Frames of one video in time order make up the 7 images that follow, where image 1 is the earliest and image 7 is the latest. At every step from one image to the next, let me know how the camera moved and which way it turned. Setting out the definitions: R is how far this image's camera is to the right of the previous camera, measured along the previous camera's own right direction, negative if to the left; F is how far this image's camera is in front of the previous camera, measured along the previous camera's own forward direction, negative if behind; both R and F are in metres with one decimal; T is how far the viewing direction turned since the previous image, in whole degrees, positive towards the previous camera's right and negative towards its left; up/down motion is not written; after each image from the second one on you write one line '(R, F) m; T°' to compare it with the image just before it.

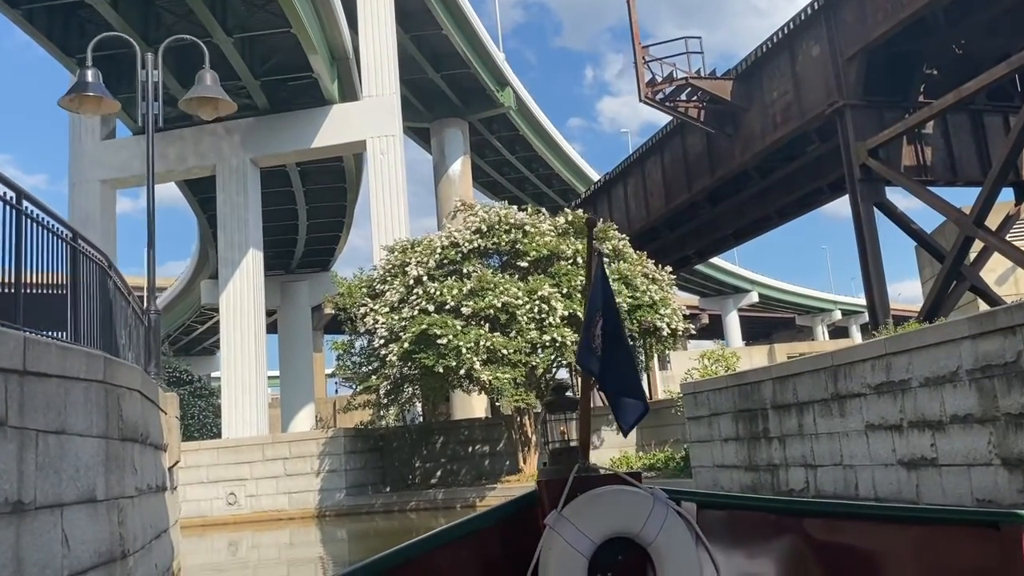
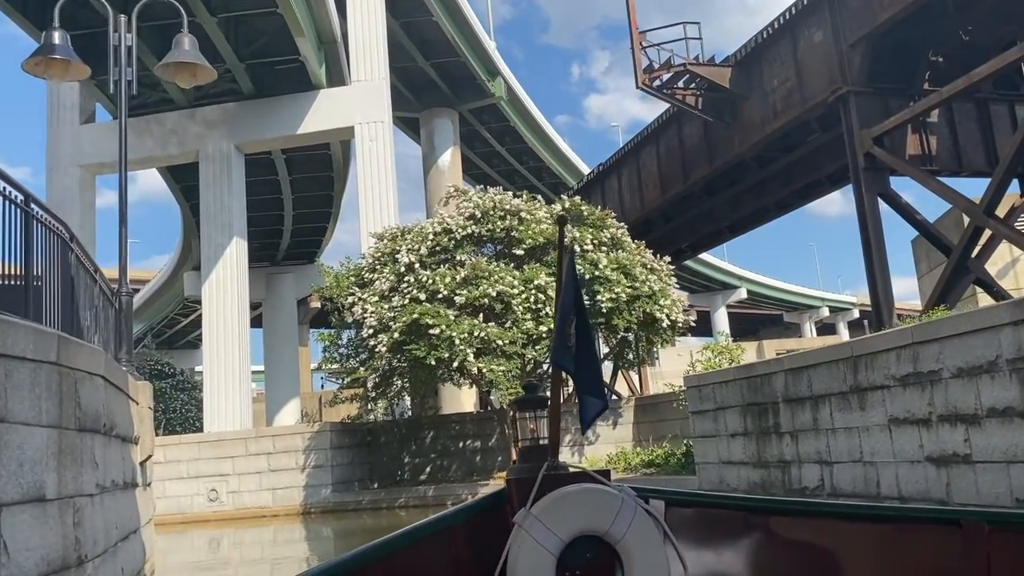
(-0.1, +0.5) m; +1°
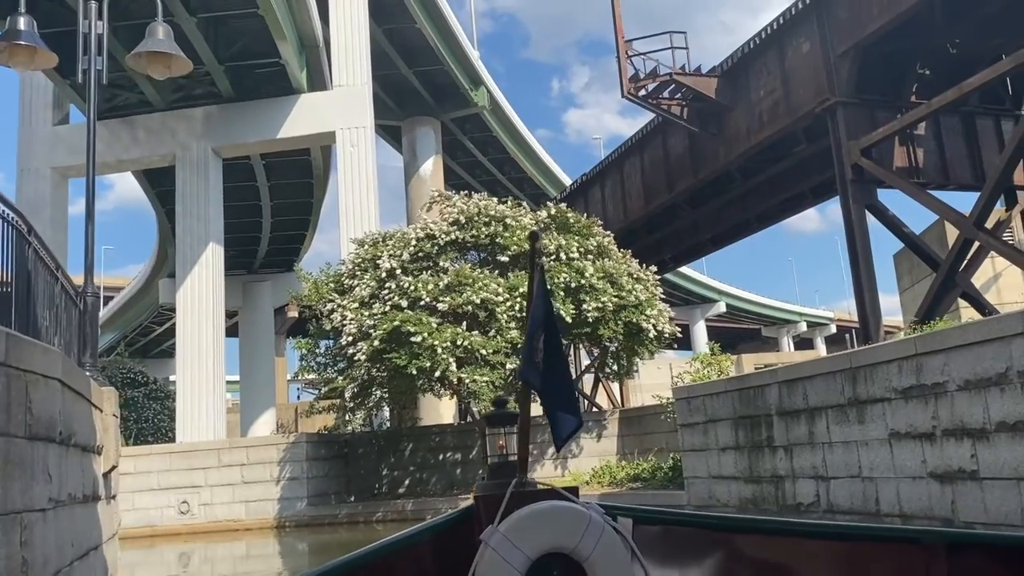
(-0.1, +0.3) m; +1°
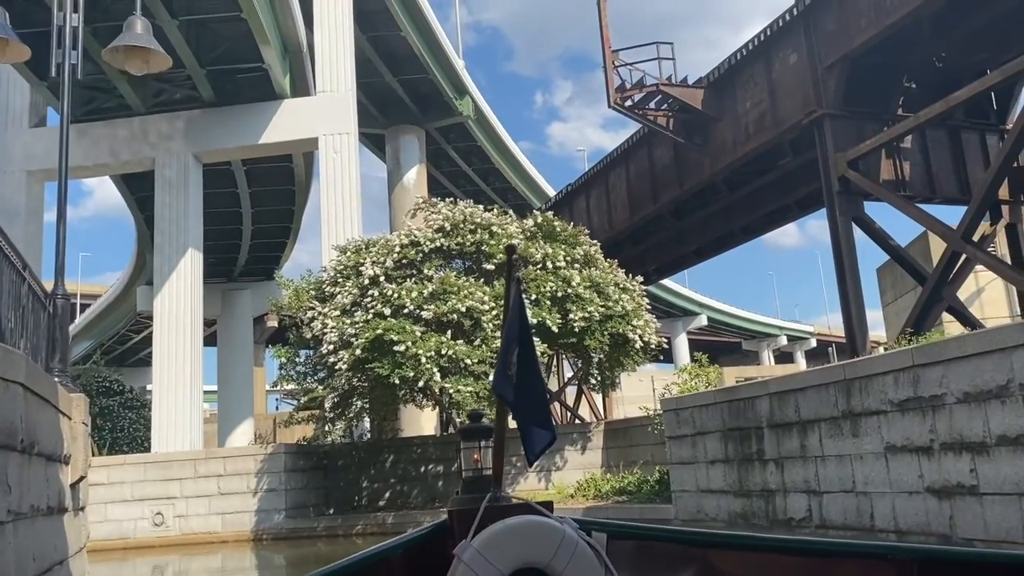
(-0.1, +0.2) m; +1°
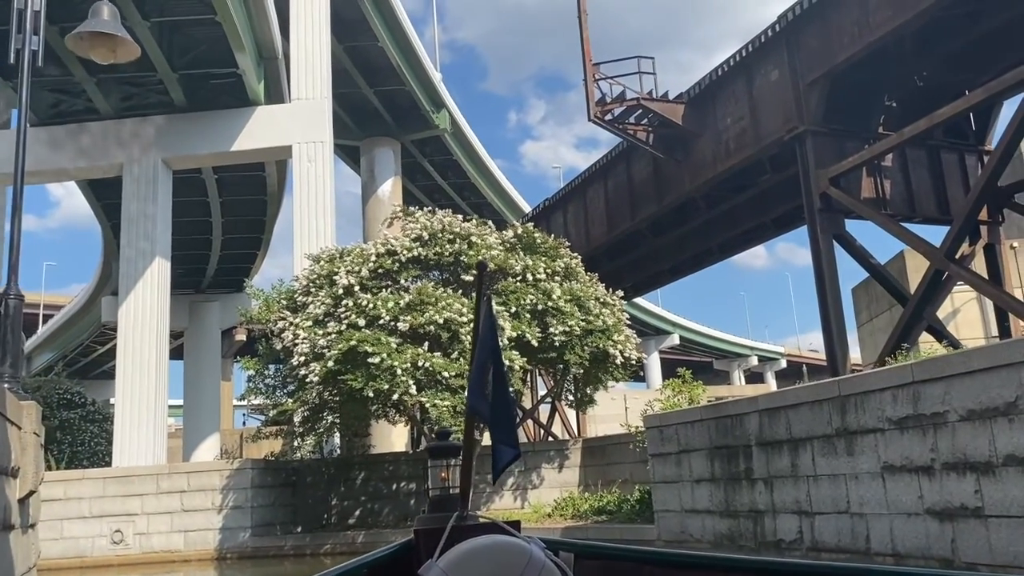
(-0.1, +0.3) m; +2°
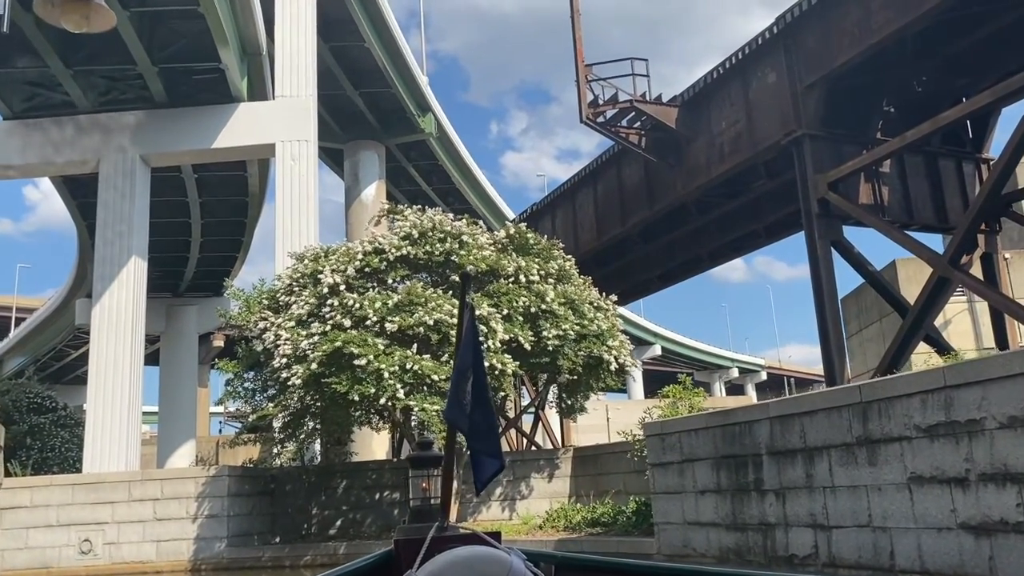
(-0.2, +0.5) m; +1°
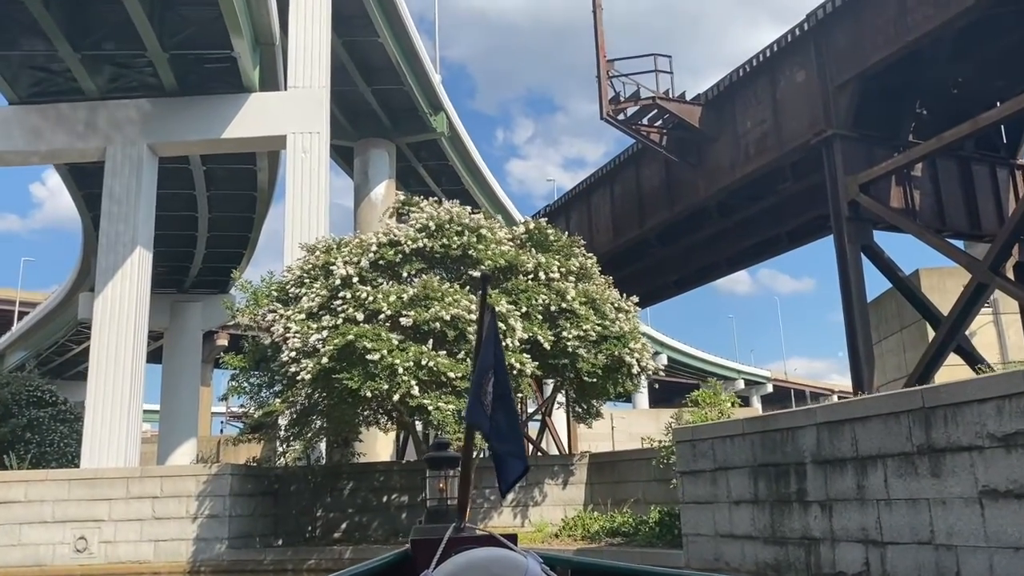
(-0.2, +0.5) m; 0°
